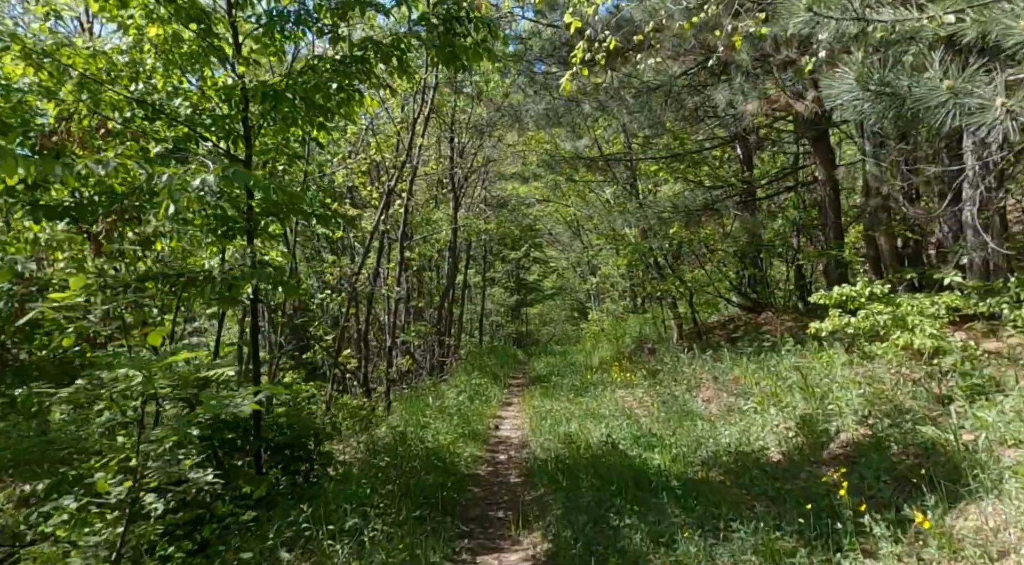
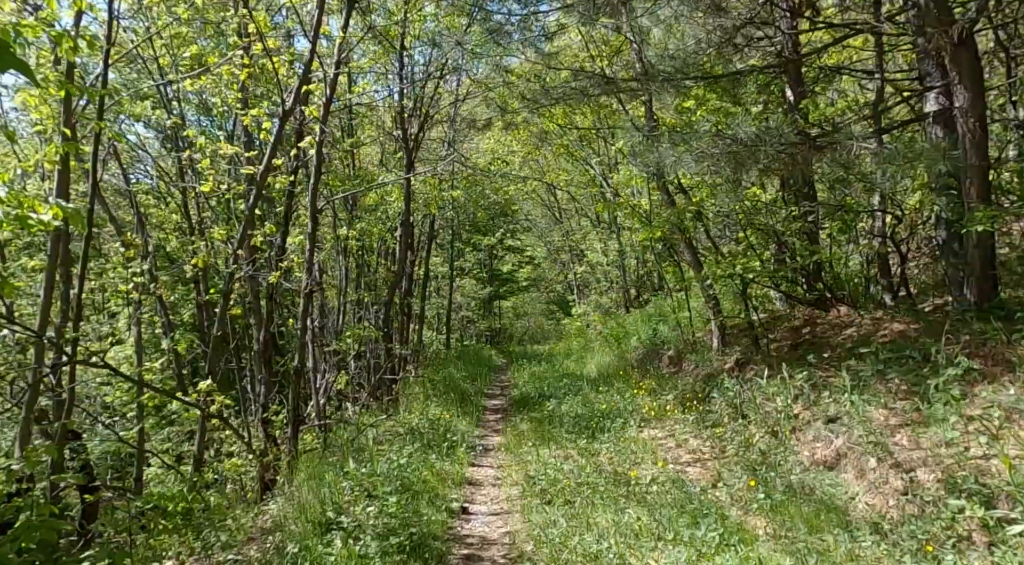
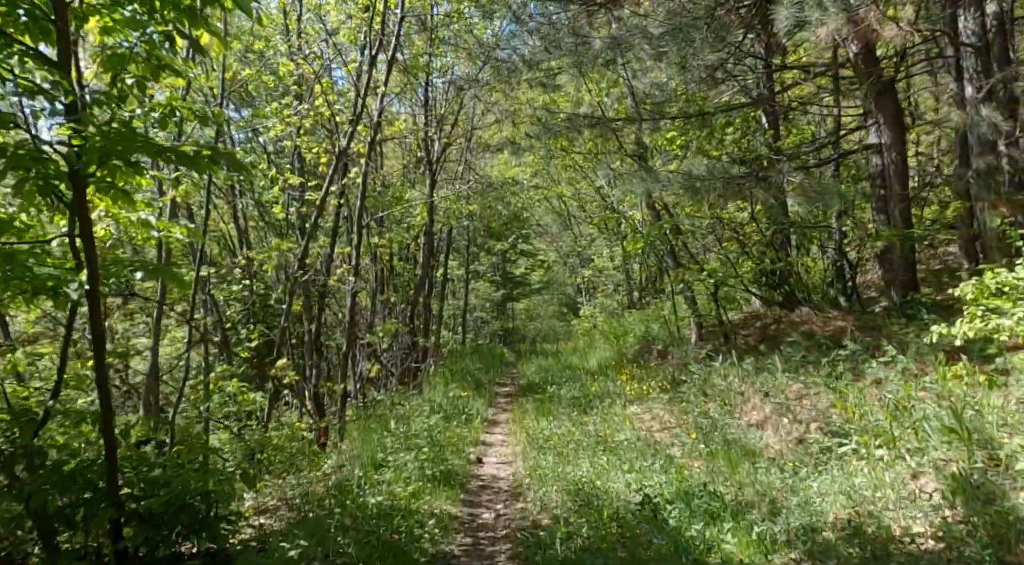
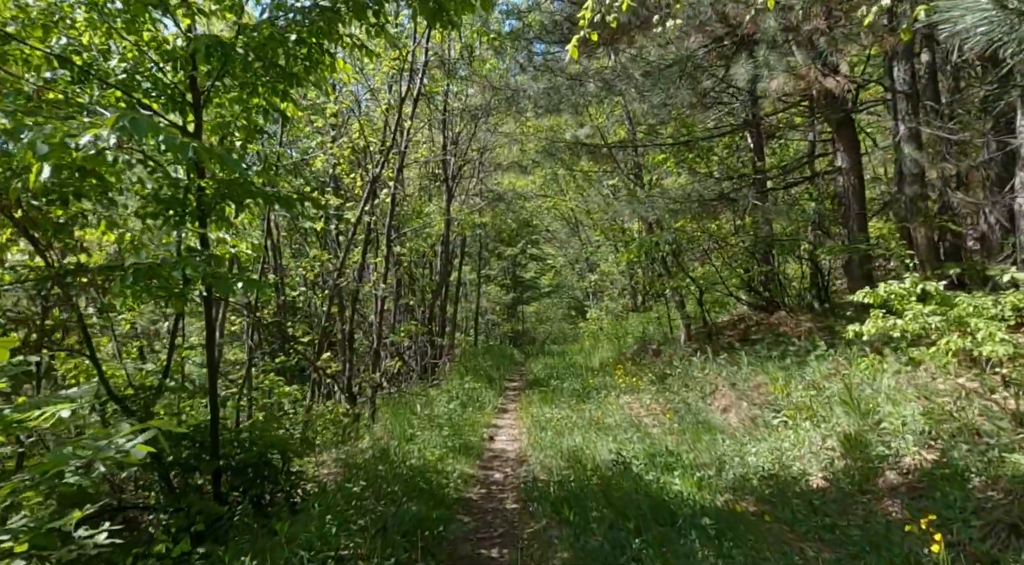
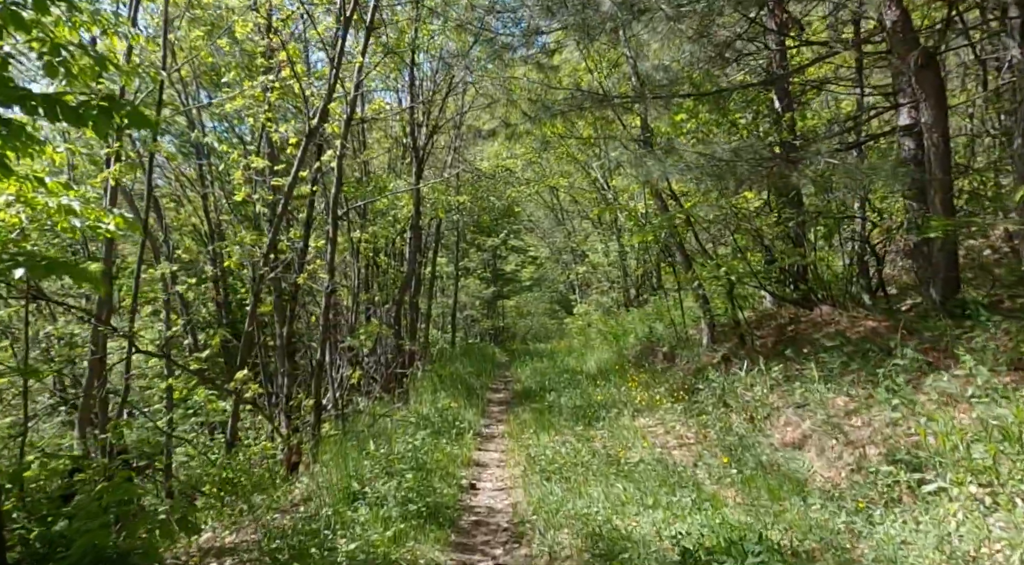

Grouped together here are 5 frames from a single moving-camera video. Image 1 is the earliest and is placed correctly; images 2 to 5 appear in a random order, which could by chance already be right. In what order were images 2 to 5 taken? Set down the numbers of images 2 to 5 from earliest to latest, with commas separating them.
4, 3, 5, 2
